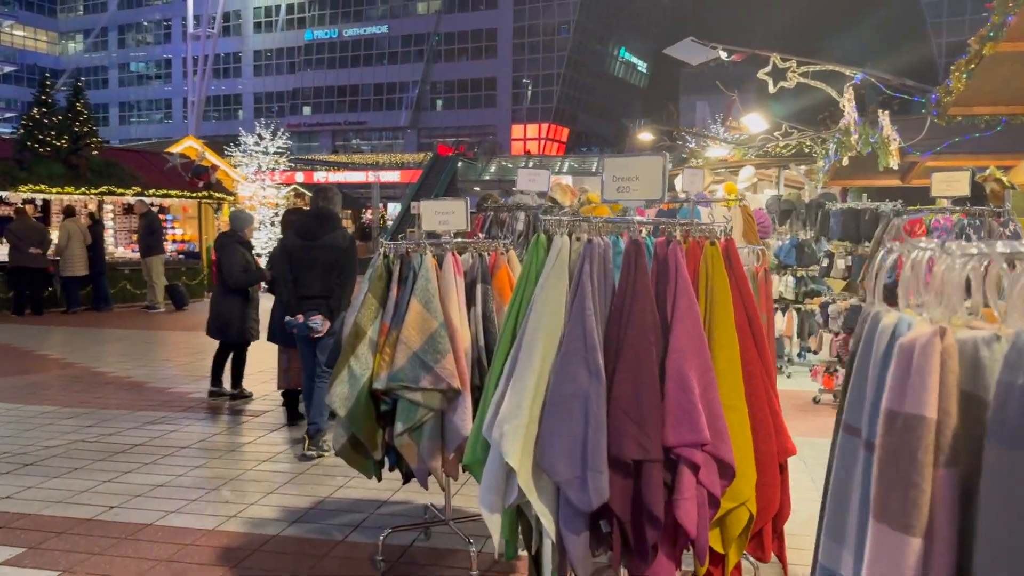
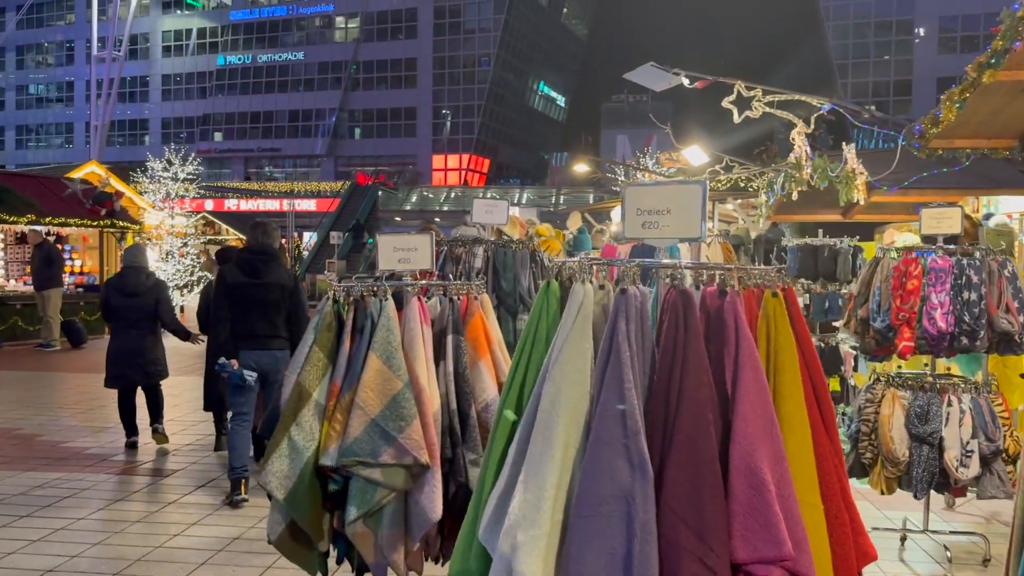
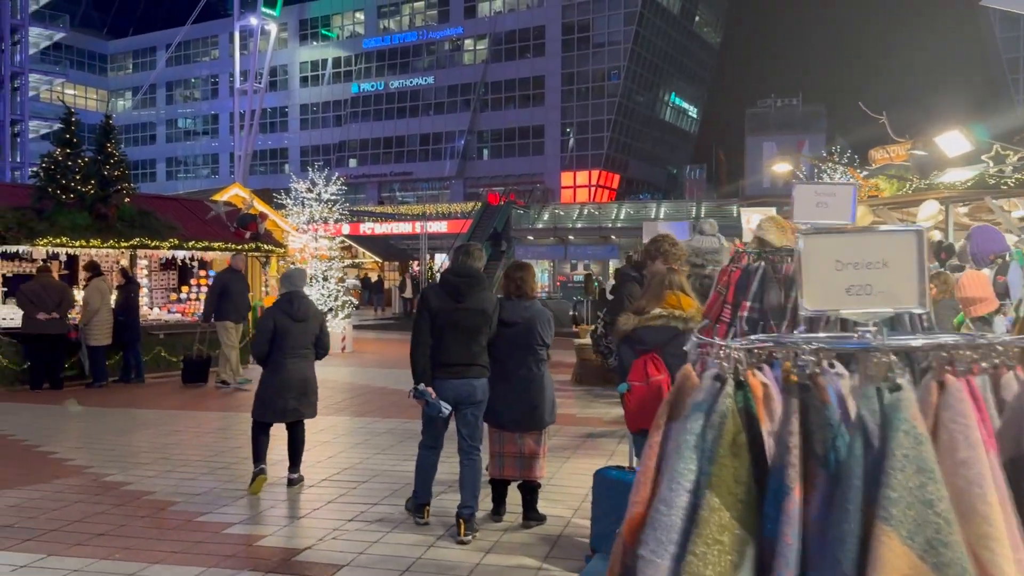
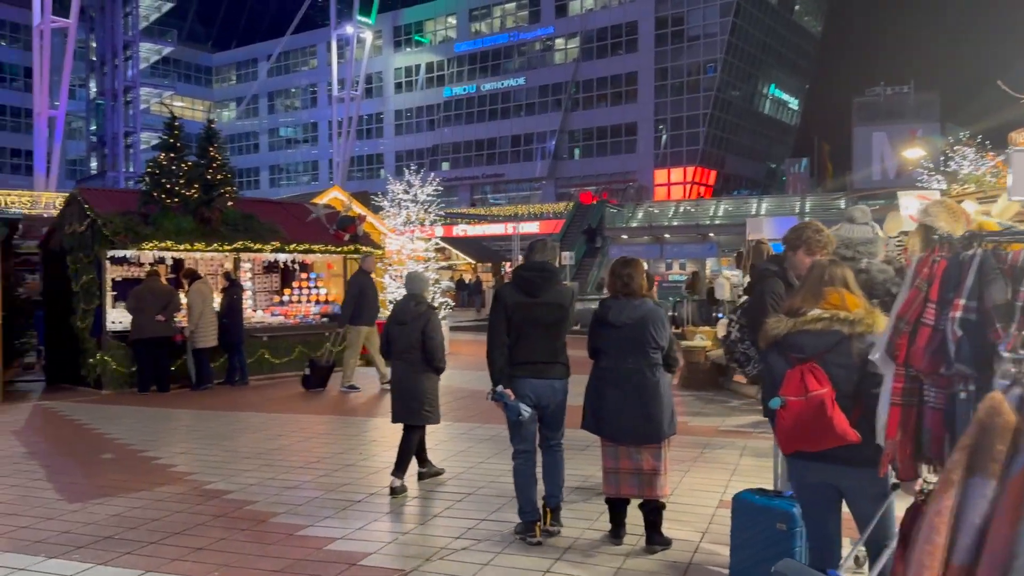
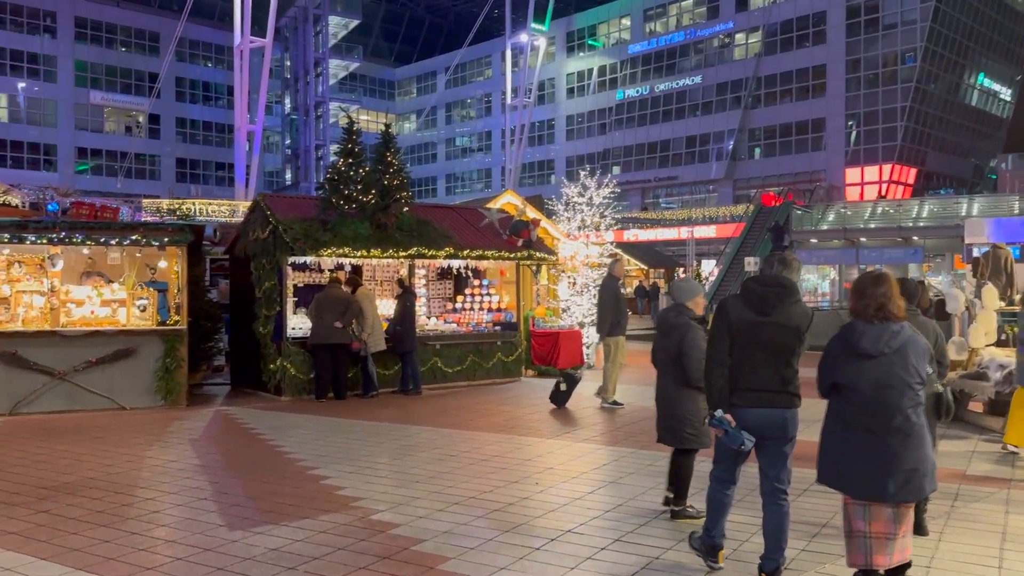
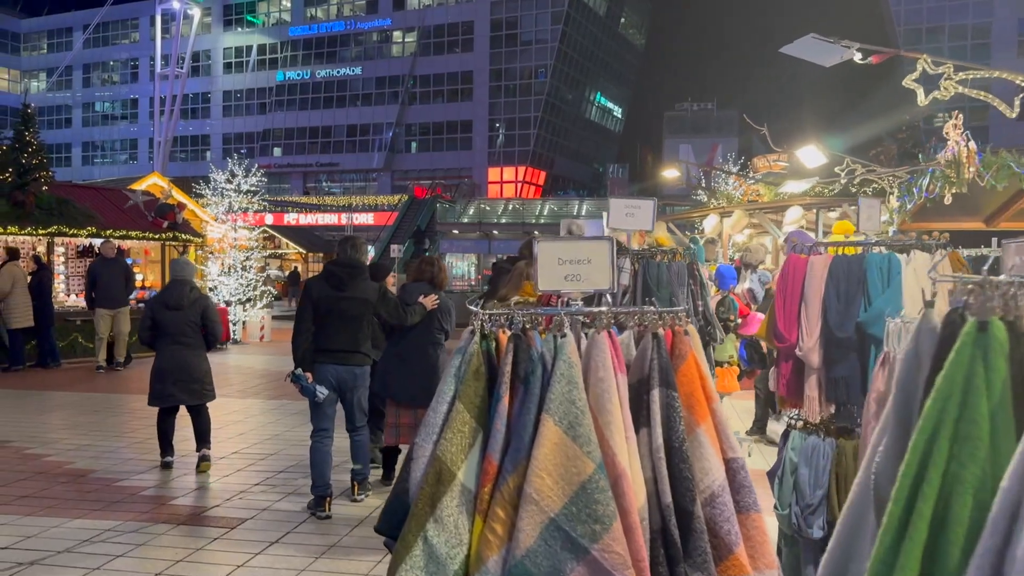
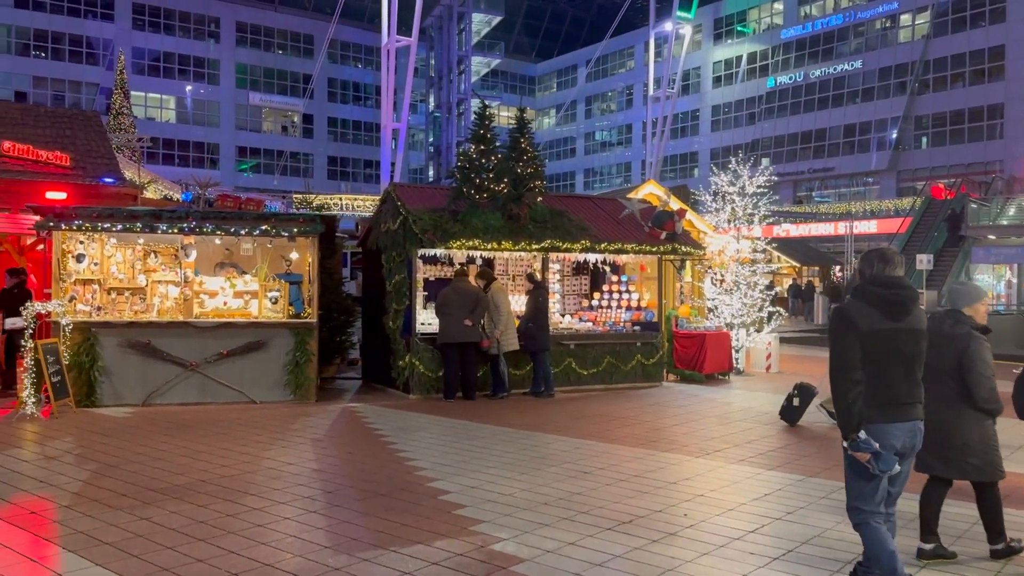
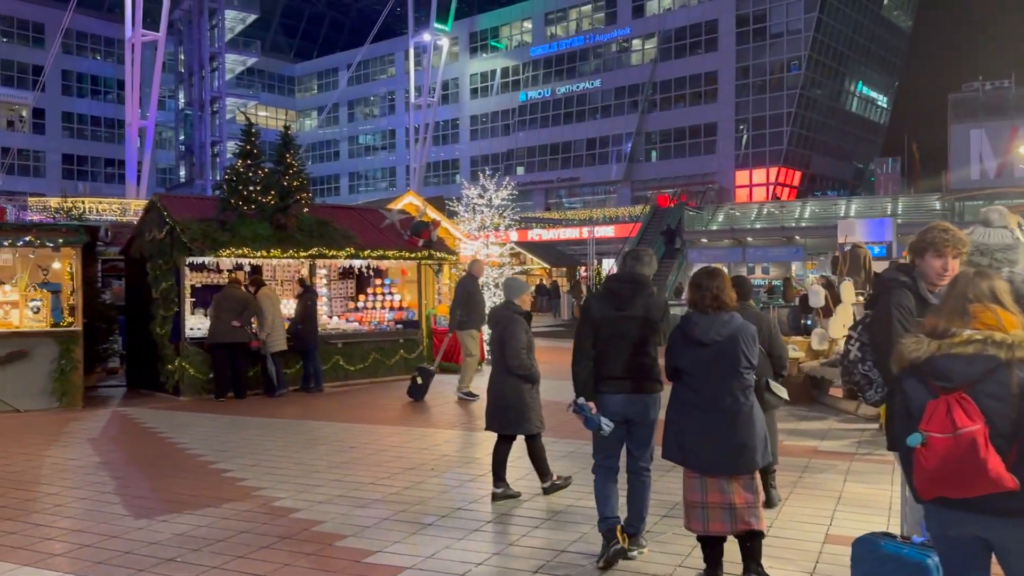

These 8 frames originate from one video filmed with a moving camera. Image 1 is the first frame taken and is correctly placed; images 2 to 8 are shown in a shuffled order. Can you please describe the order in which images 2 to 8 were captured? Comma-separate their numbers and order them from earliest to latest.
2, 6, 3, 4, 8, 5, 7
